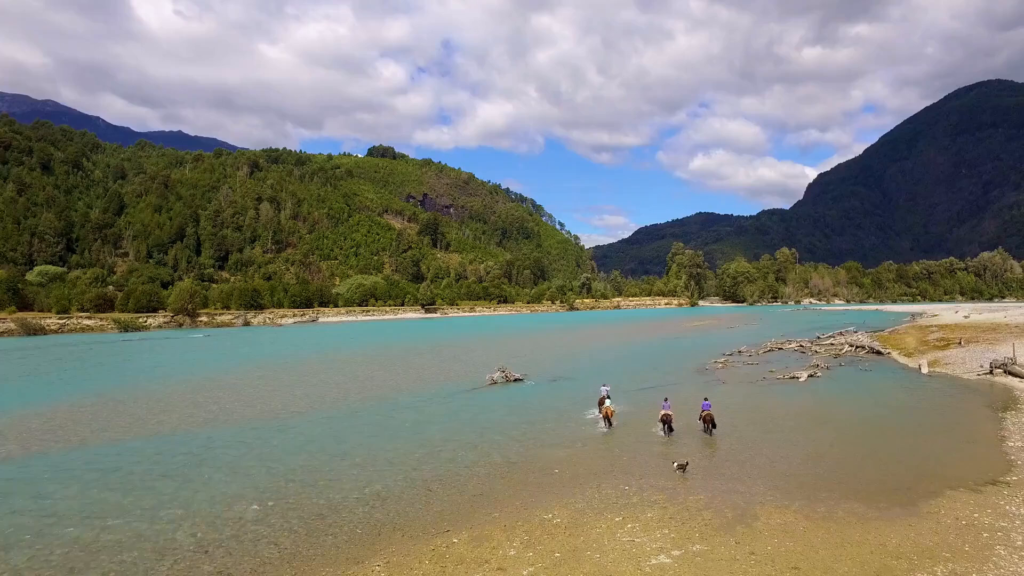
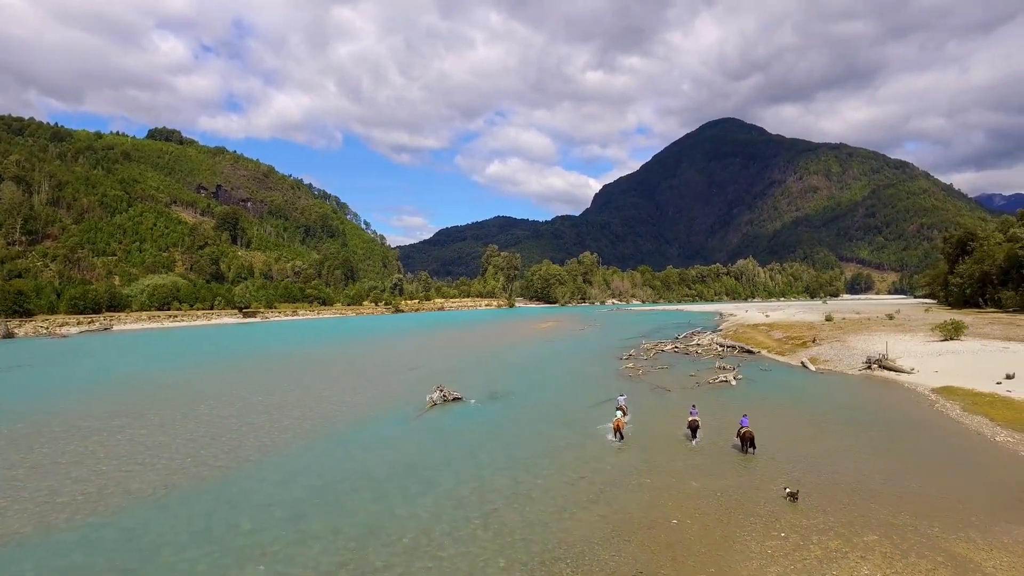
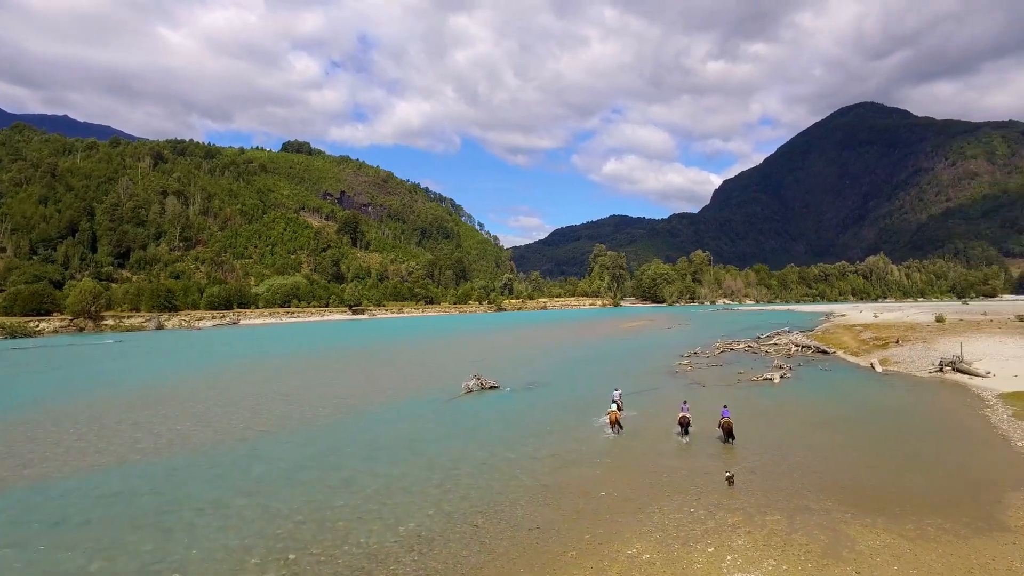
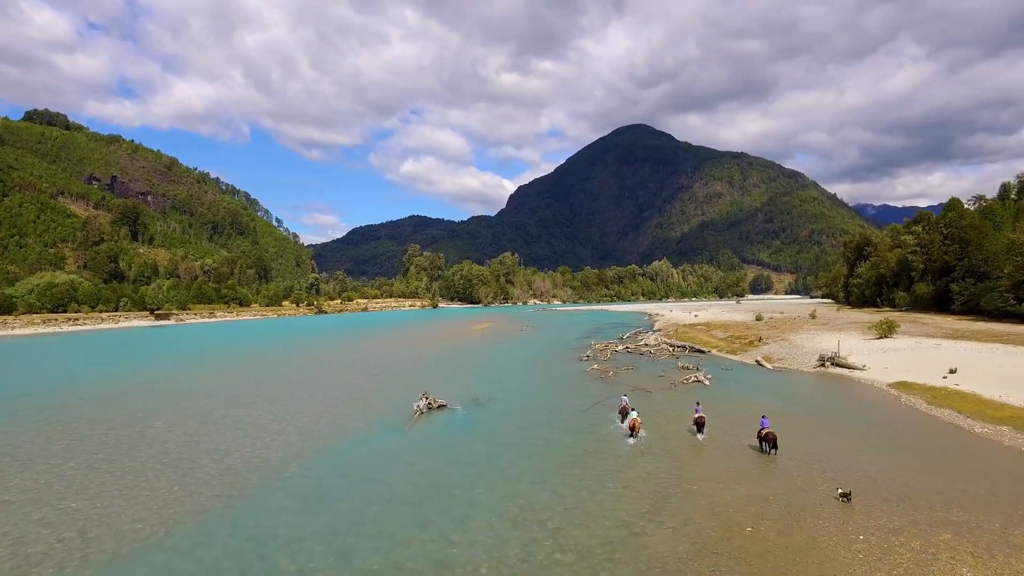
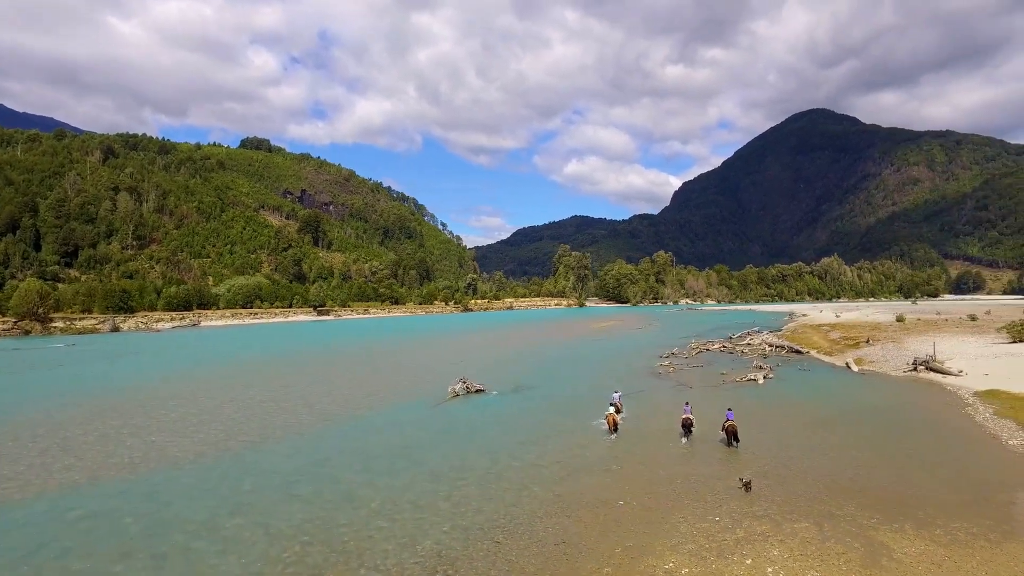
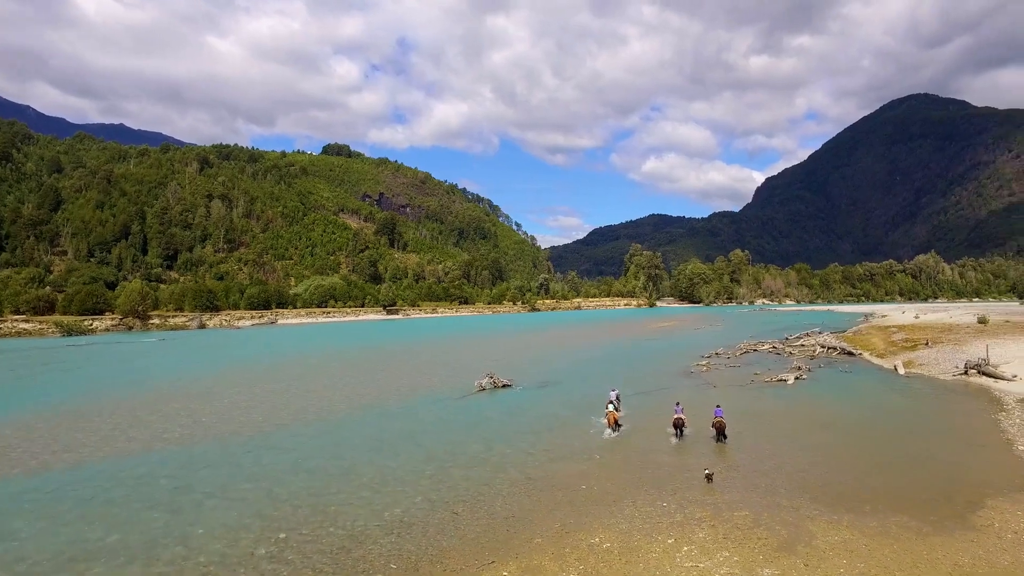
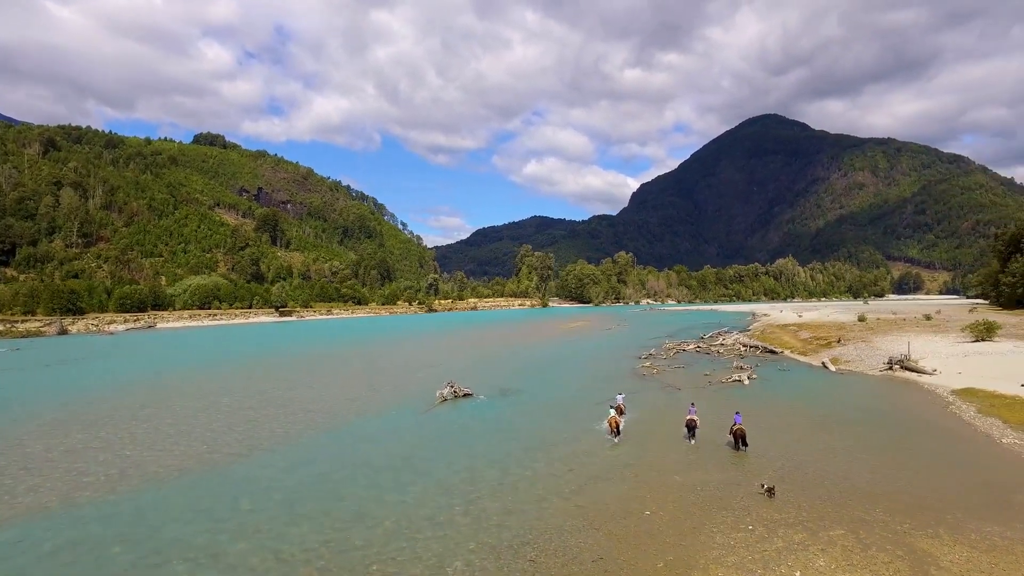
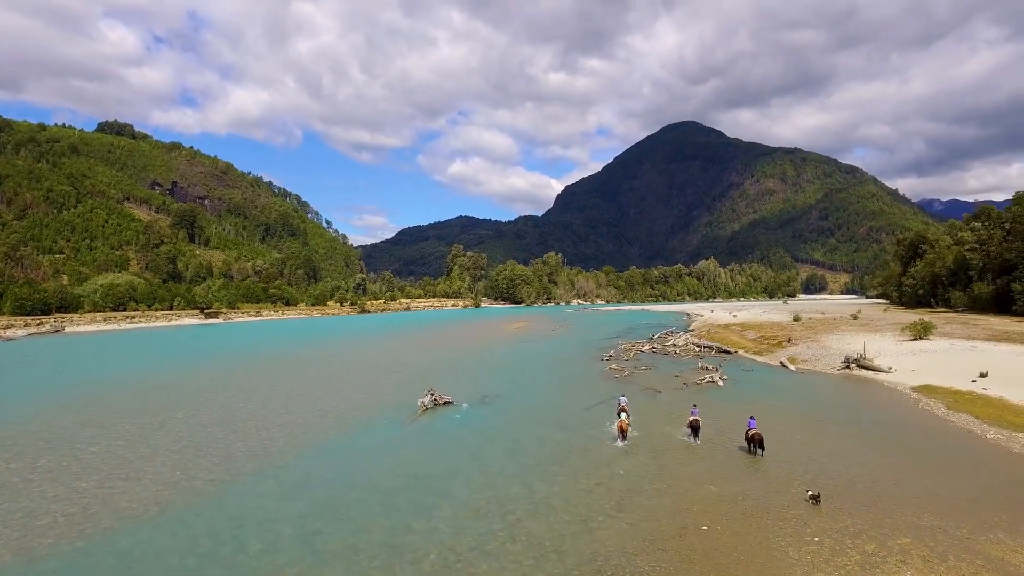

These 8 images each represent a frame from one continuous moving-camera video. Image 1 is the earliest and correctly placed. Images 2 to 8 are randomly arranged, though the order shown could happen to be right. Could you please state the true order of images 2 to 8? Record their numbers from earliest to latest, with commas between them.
6, 3, 5, 7, 2, 8, 4
